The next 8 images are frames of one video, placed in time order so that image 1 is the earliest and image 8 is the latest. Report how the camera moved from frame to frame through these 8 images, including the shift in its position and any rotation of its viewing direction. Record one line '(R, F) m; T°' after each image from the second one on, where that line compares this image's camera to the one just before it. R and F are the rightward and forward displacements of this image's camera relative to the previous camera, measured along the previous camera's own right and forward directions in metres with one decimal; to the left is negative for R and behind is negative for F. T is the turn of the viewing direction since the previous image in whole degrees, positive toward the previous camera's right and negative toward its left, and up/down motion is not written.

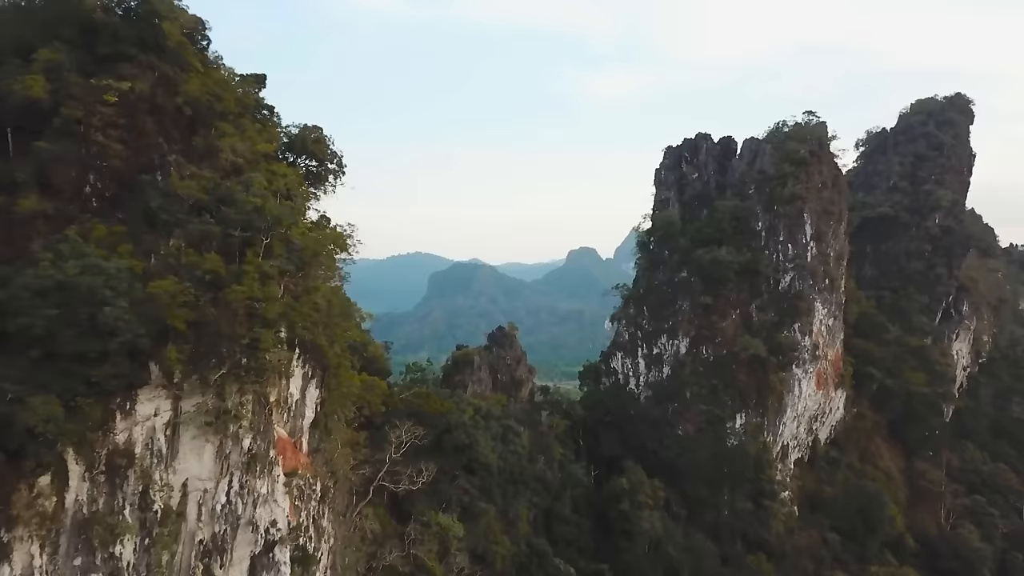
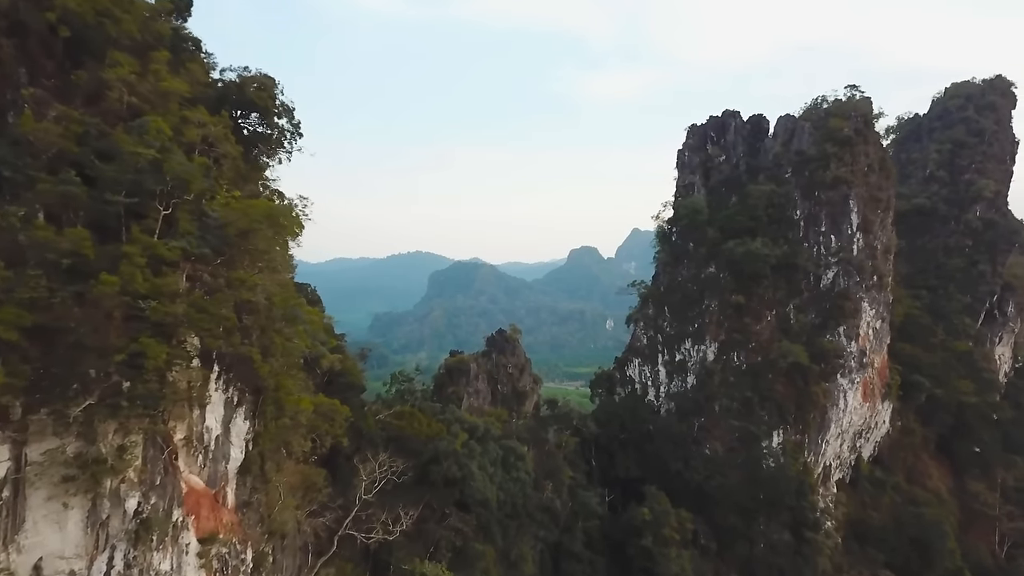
(0.0, +3.6) m; 0°
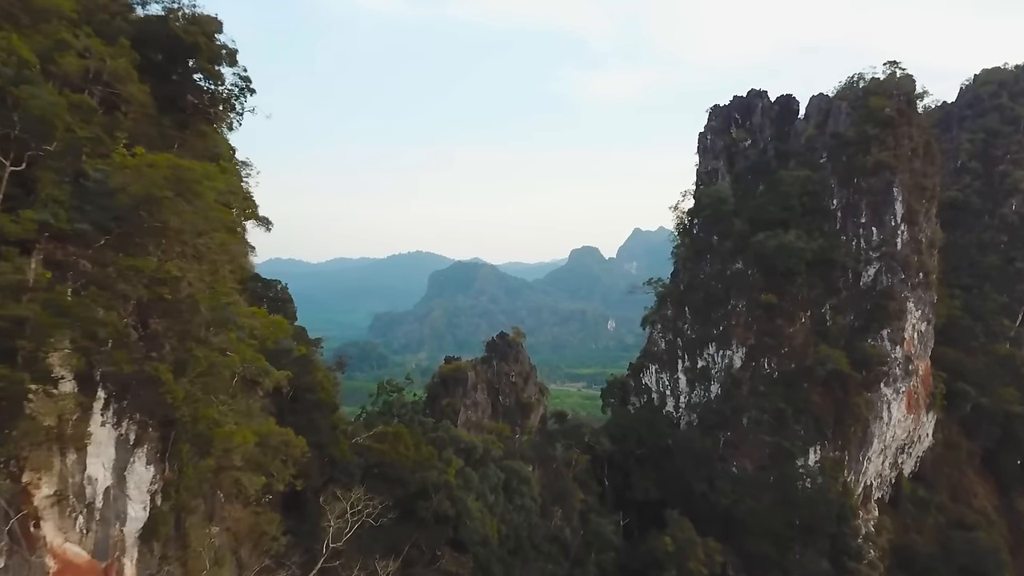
(-0.1, +2.7) m; 0°
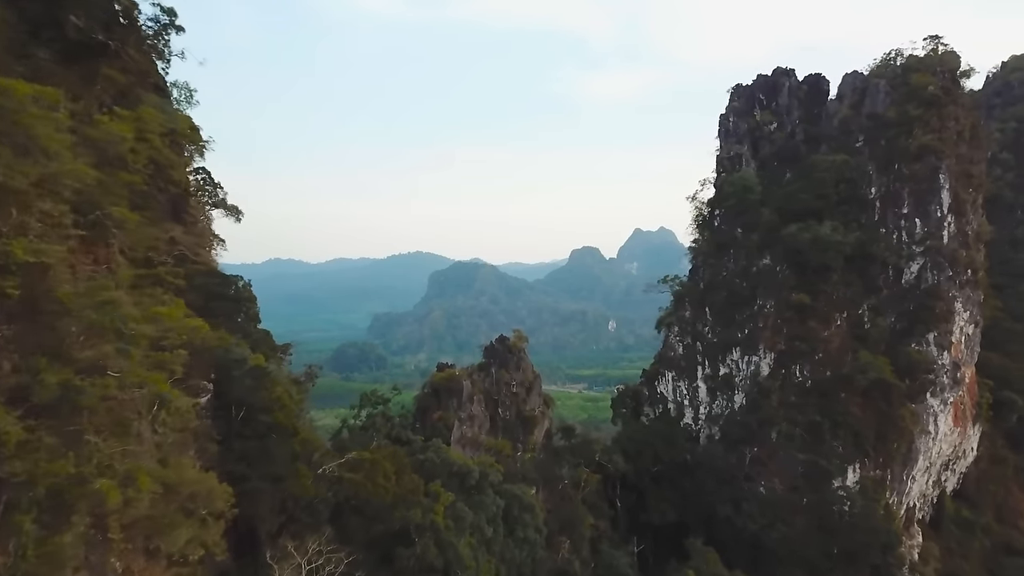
(0.0, +2.3) m; 0°
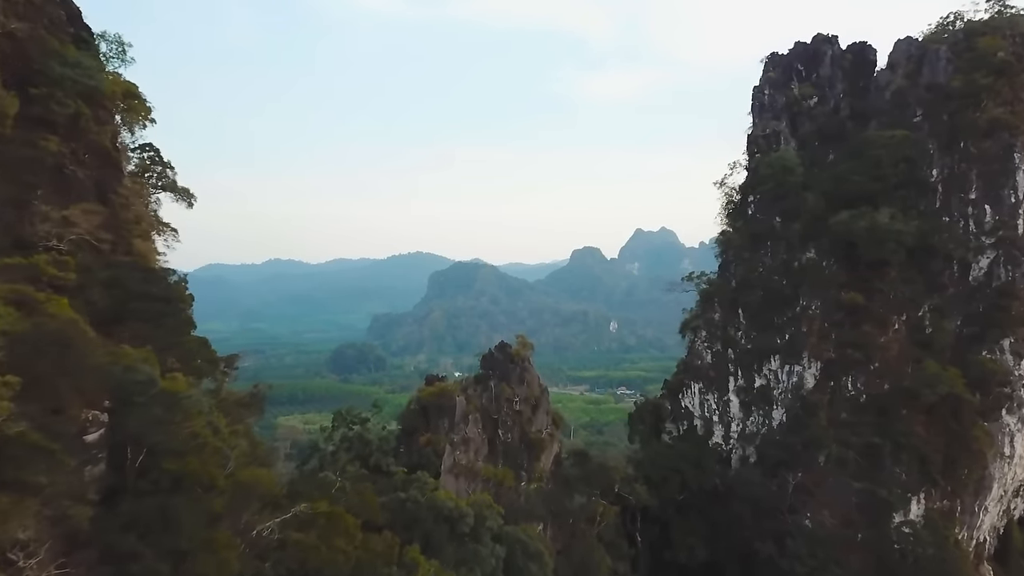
(0.0, +2.9) m; 0°
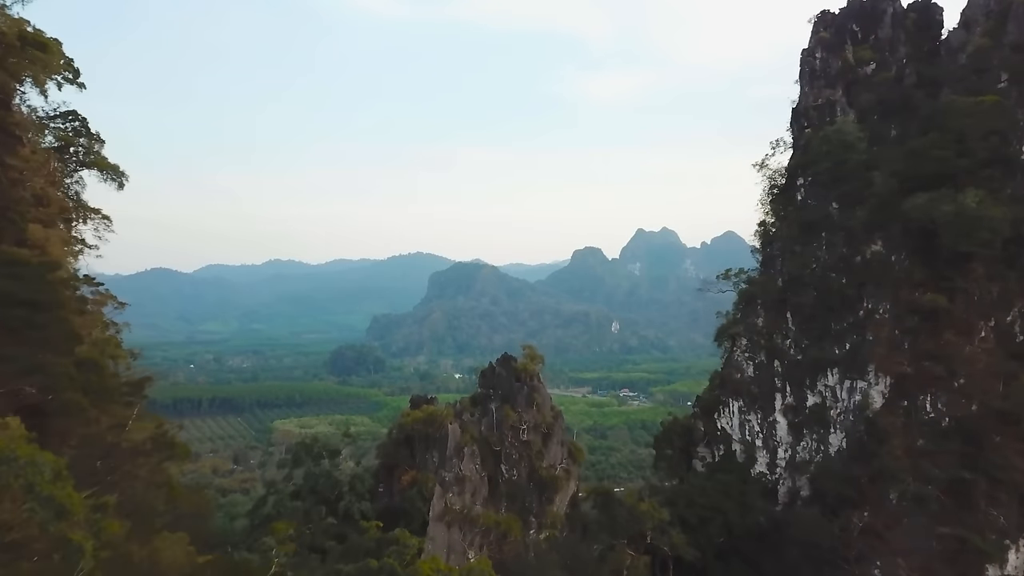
(-0.1, +2.9) m; 0°
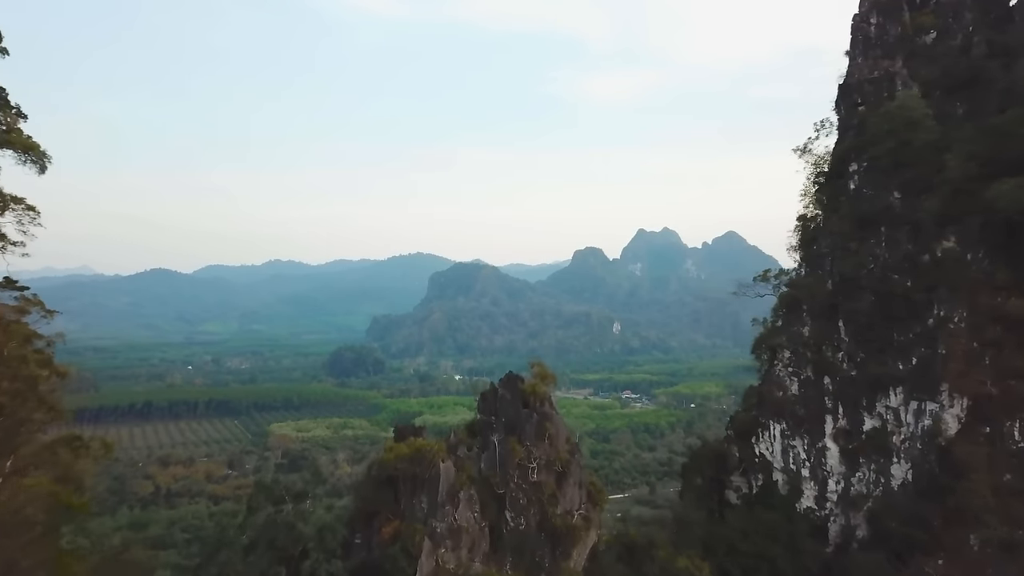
(-0.1, +2.2) m; 0°
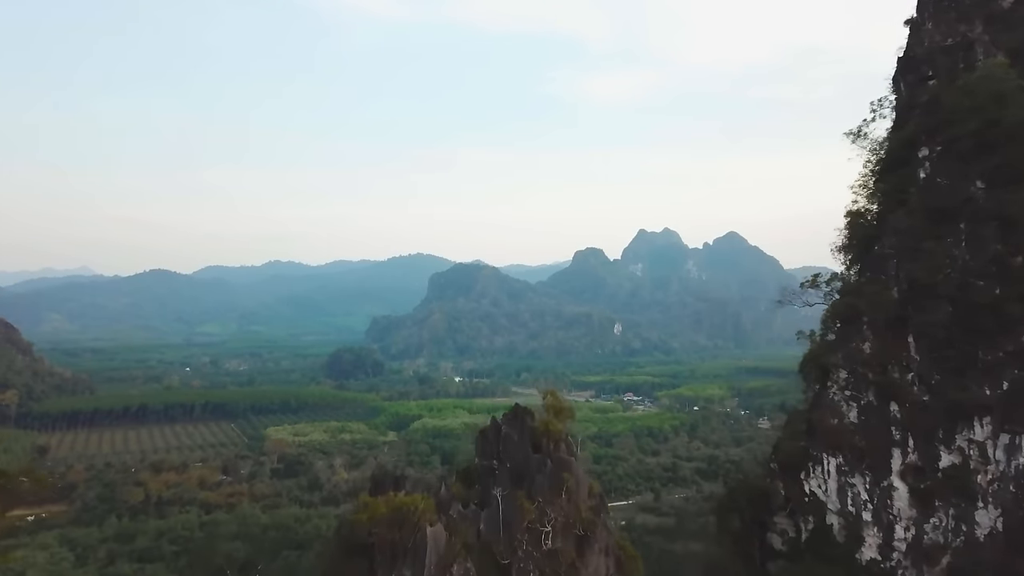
(-0.1, +2.1) m; 0°
